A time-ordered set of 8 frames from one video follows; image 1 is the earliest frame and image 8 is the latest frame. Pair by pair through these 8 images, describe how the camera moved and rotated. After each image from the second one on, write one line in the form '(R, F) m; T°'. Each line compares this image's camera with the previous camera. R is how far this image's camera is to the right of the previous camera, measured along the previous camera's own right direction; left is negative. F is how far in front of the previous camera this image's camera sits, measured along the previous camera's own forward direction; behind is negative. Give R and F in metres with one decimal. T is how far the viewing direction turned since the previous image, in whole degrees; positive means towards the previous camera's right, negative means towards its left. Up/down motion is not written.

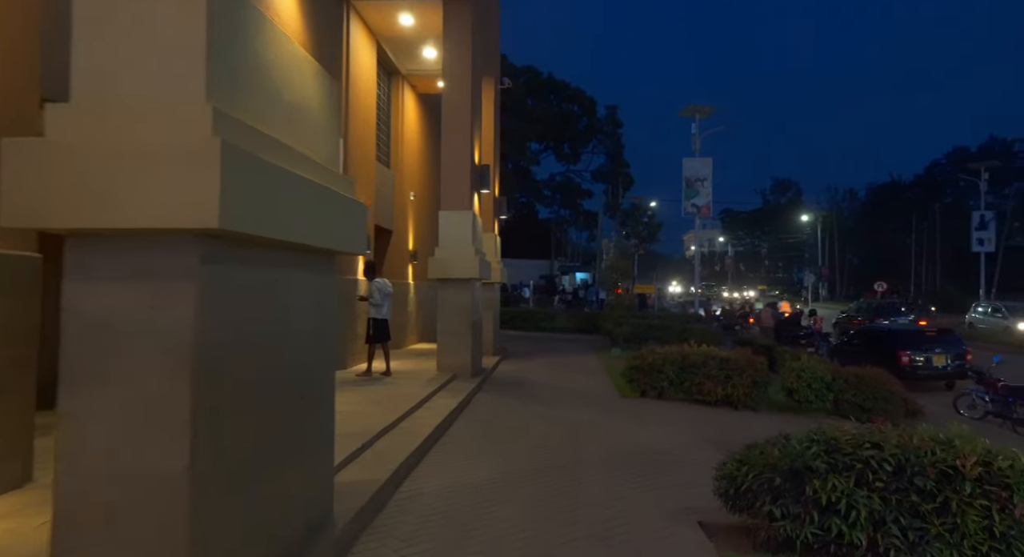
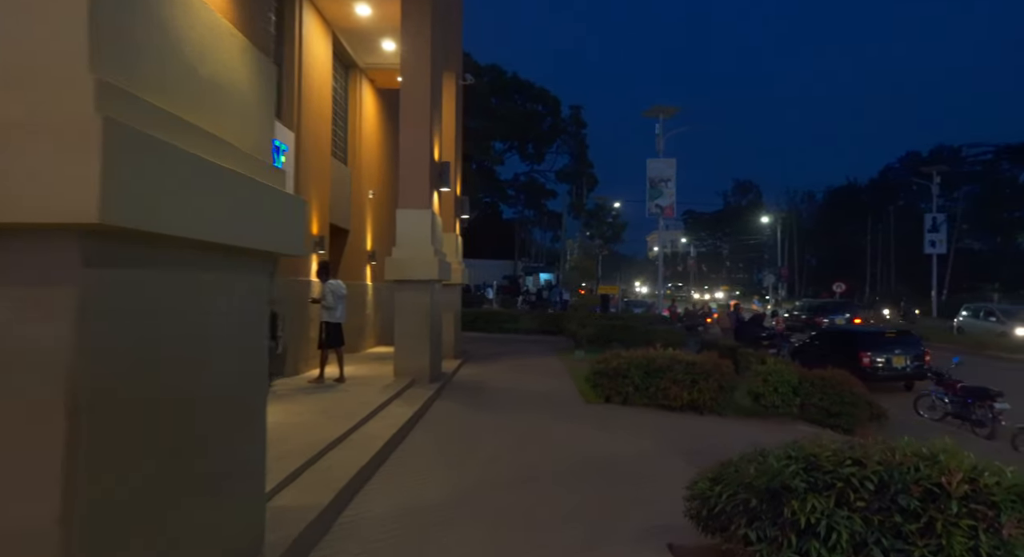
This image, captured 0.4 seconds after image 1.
(+0.1, +0.5) m; +3°
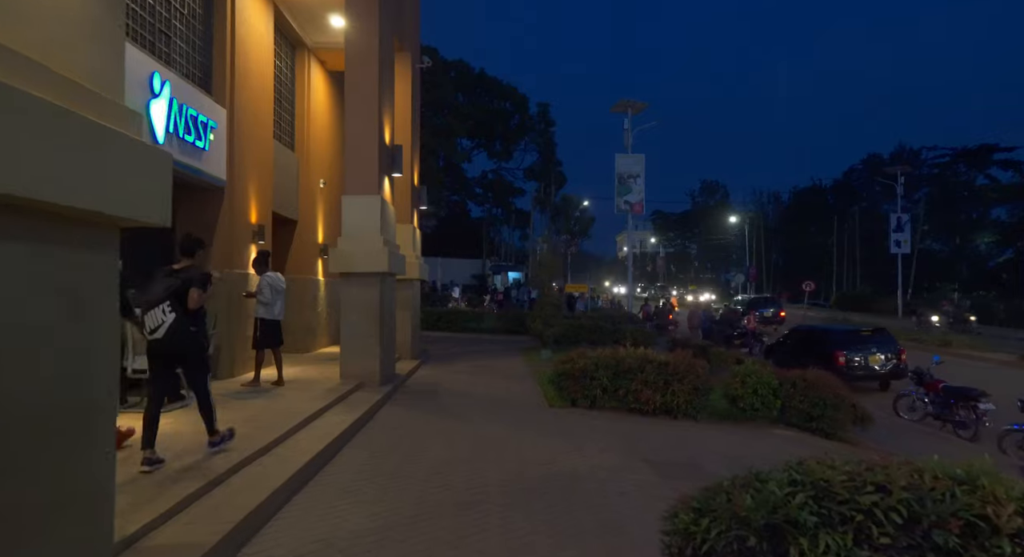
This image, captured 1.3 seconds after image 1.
(+0.2, +1.1) m; +3°
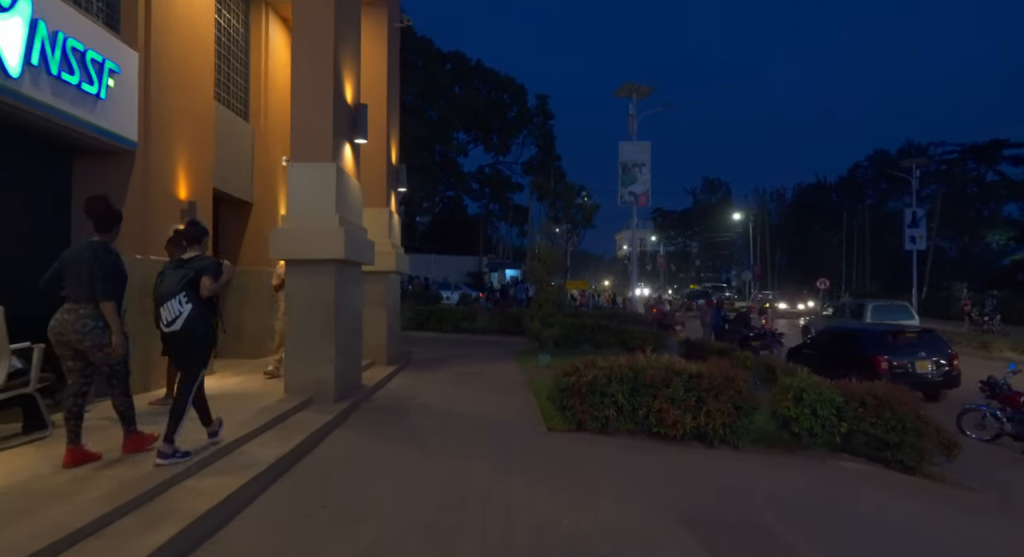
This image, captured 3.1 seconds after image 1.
(+0.1, +2.4) m; 0°
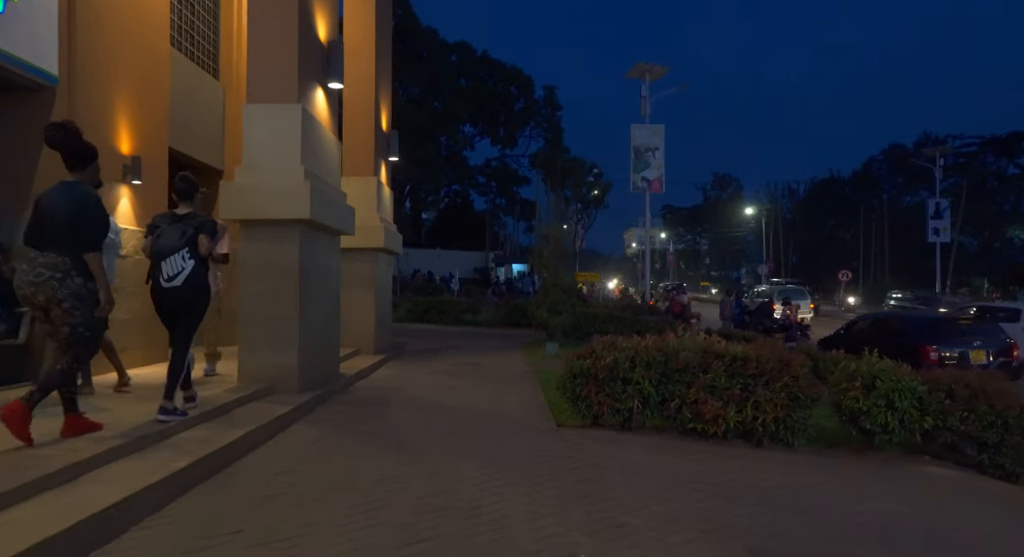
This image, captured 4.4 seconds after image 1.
(+0.1, +1.6) m; -1°
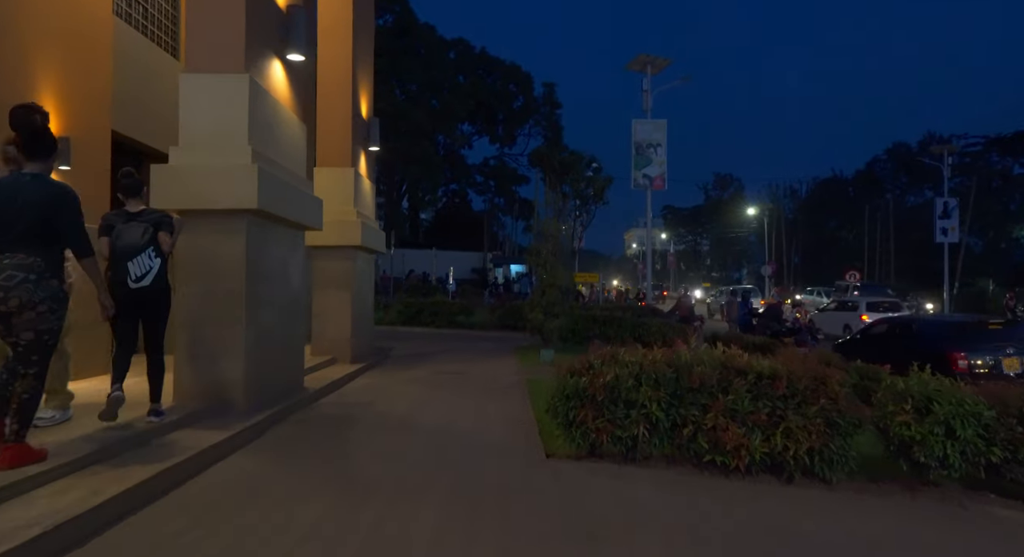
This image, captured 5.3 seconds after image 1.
(+0.2, +1.1) m; 0°
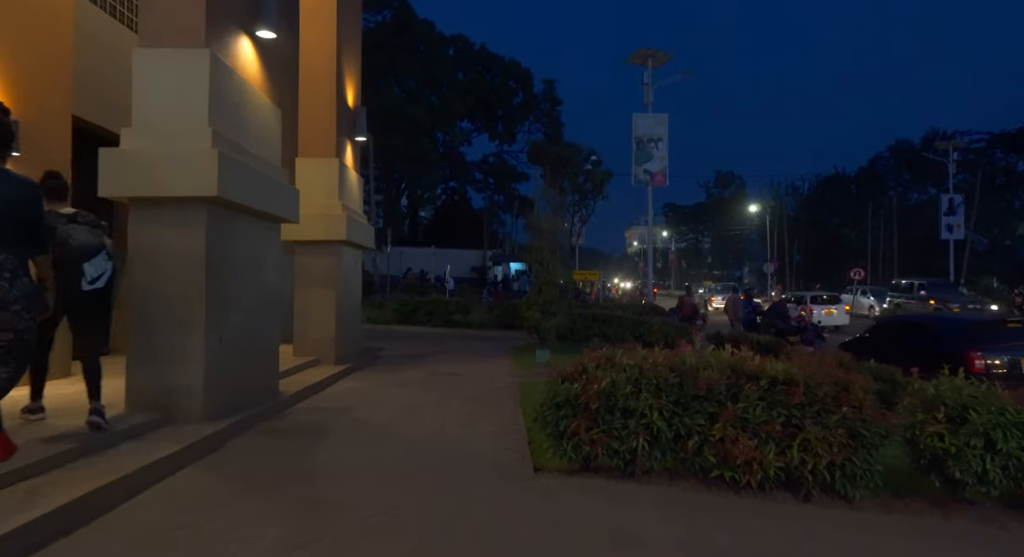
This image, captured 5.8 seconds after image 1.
(+0.1, +0.6) m; 0°
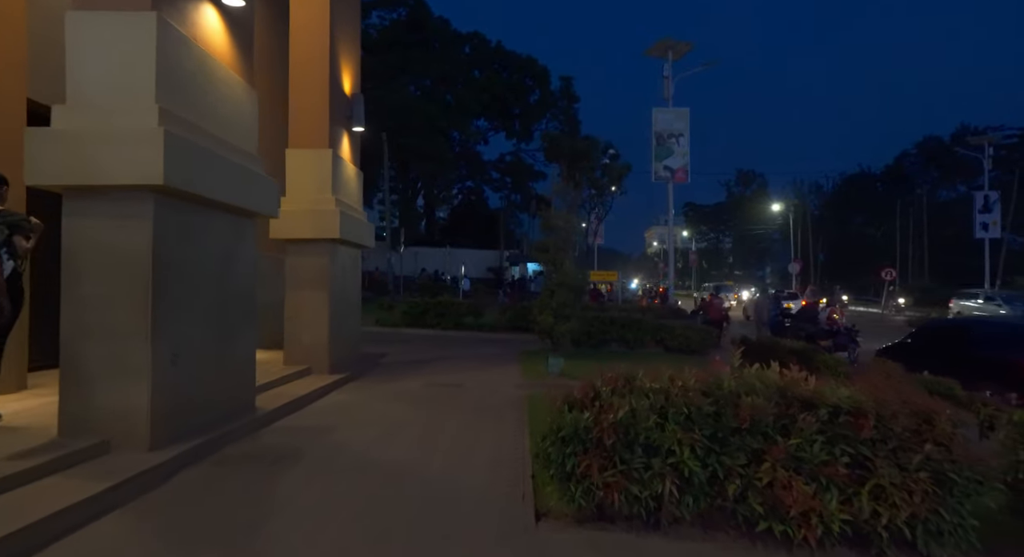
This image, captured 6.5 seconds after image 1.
(+0.2, +1.0) m; -2°
